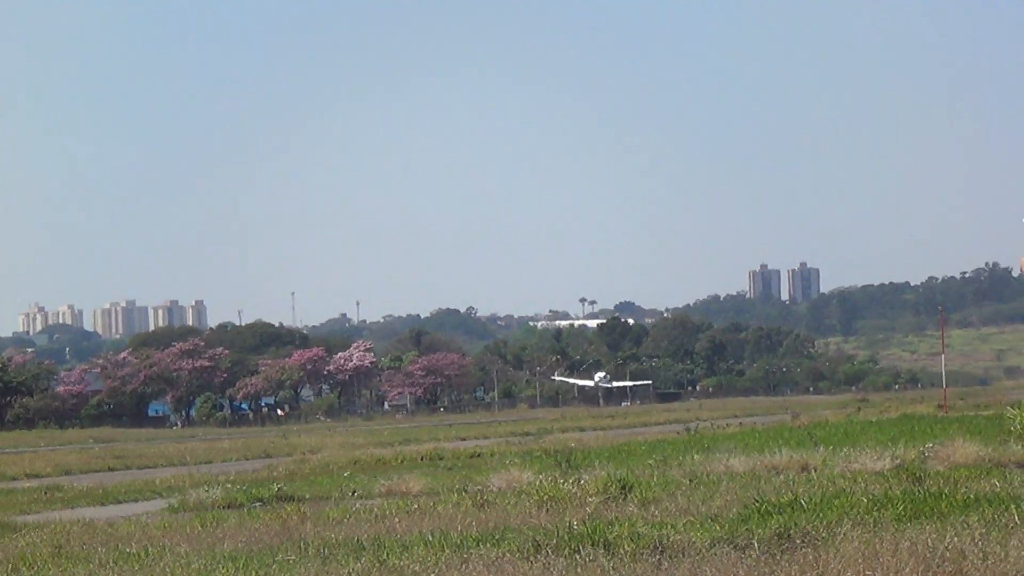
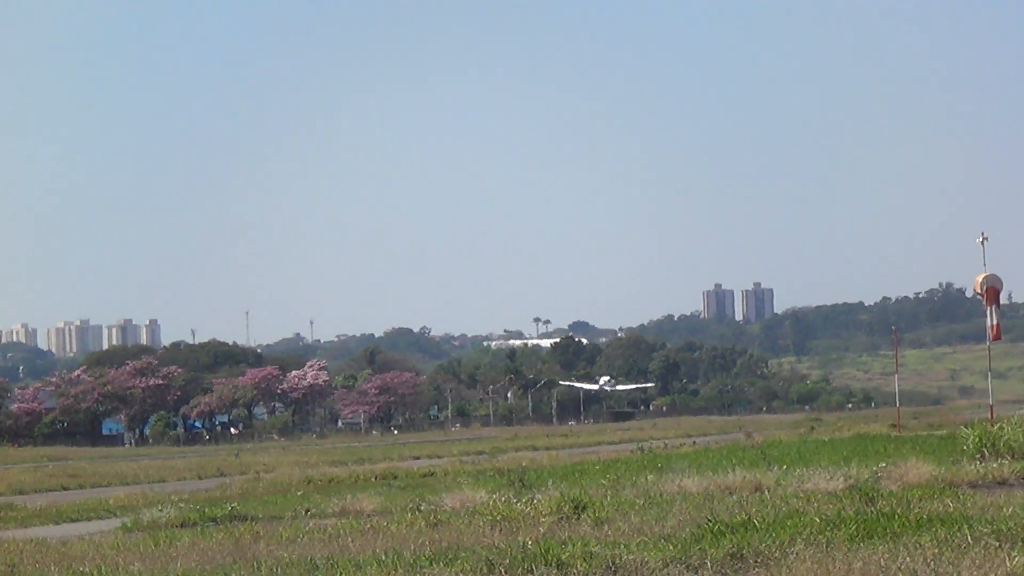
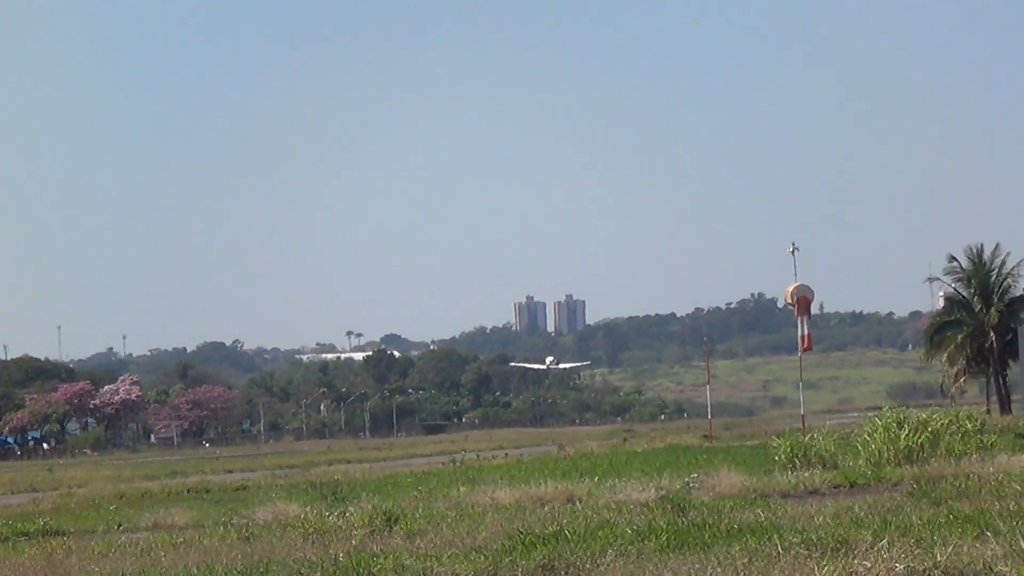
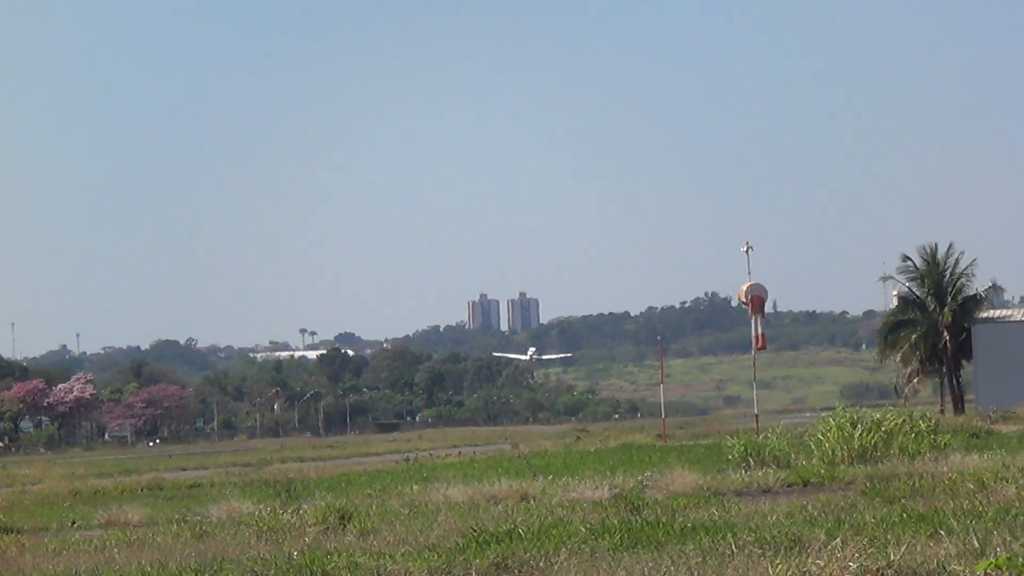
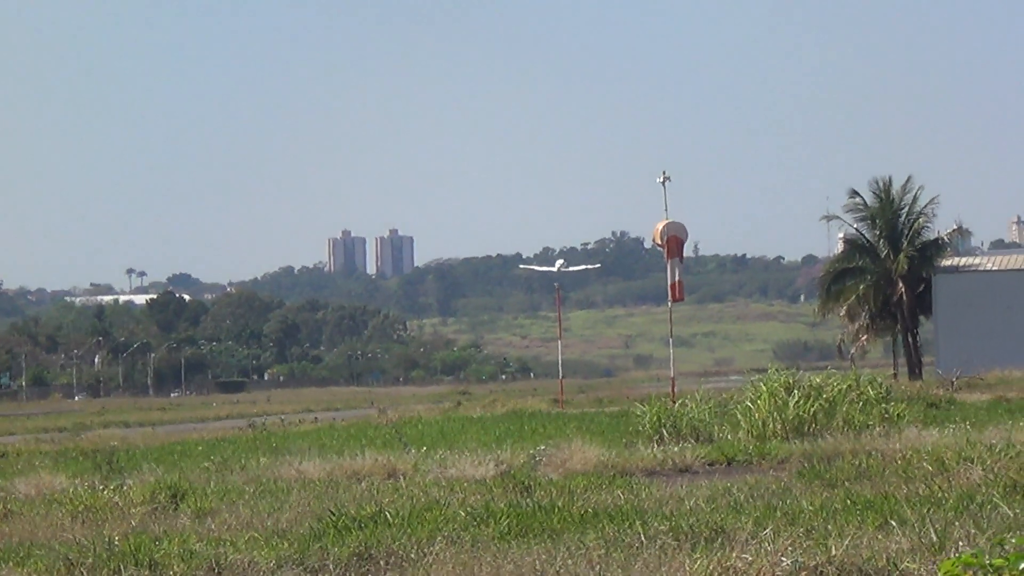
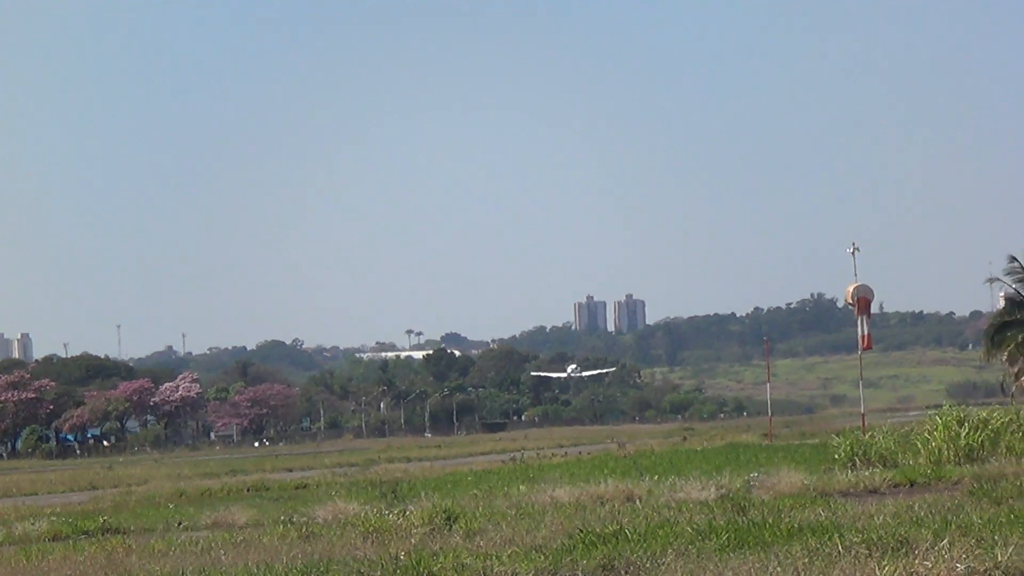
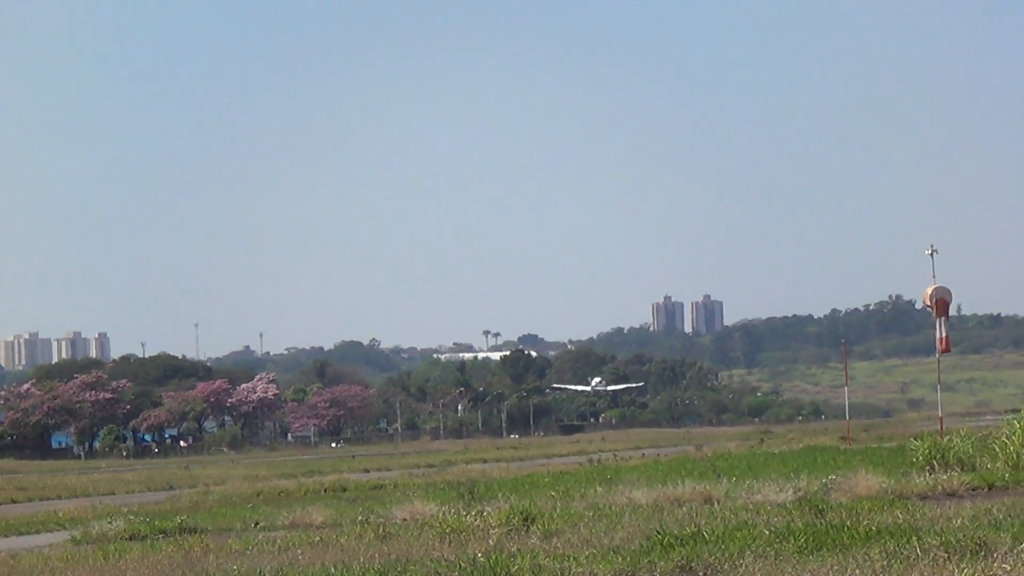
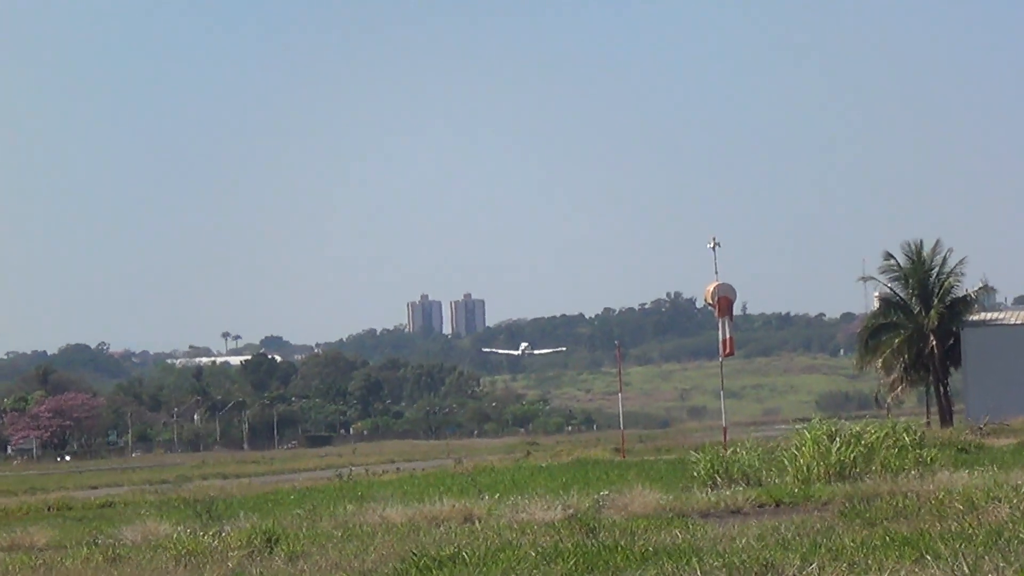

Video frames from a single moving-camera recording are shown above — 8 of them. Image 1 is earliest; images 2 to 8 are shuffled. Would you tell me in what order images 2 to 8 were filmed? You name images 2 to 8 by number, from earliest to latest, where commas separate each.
2, 7, 6, 3, 4, 8, 5
